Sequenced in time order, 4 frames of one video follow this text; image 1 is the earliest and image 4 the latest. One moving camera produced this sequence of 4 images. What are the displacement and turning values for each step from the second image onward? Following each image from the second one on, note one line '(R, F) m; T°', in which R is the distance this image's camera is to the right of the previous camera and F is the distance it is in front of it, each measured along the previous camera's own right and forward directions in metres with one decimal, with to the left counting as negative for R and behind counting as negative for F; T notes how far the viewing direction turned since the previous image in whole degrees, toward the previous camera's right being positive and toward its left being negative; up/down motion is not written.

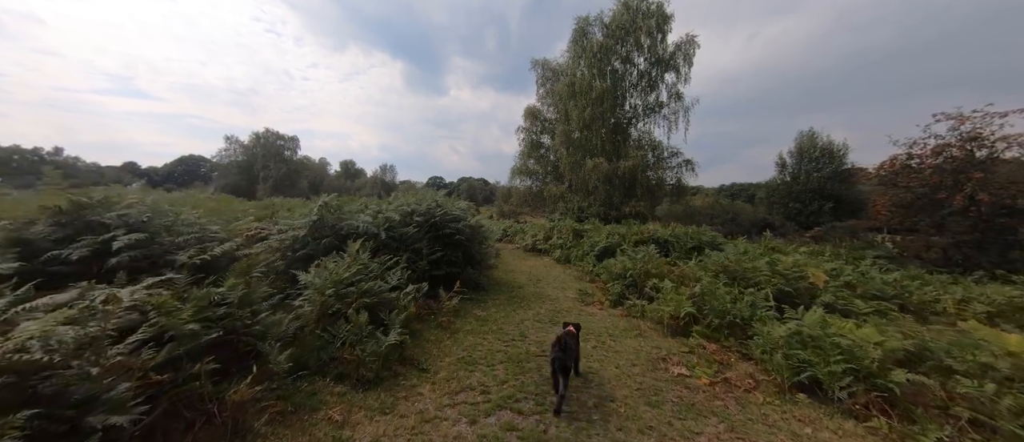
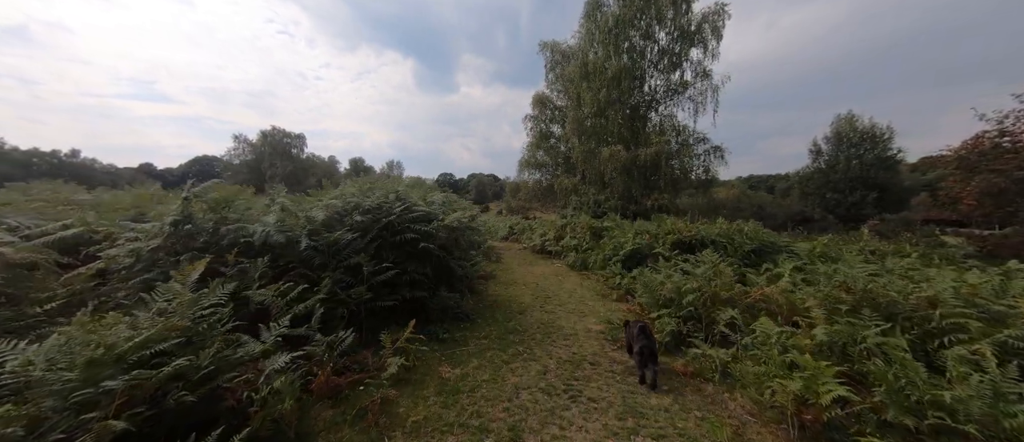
(+0.3, +2.6) m; -2°
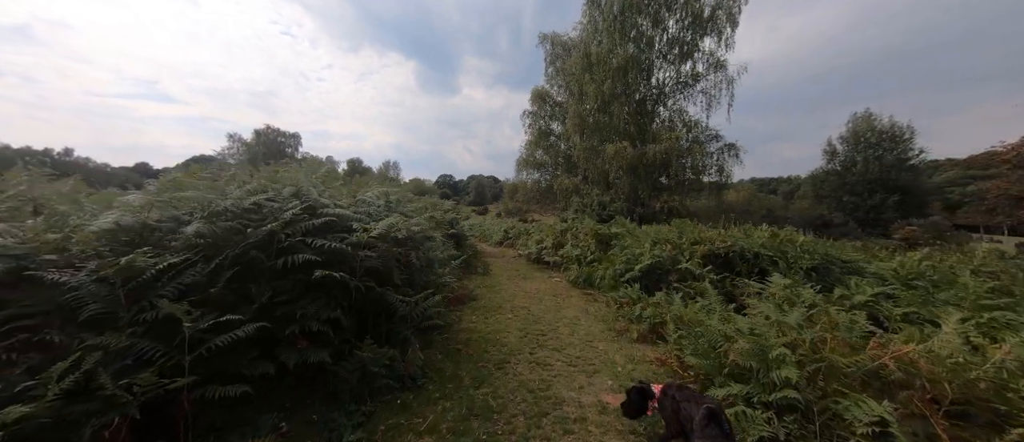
(+0.3, +2.1) m; 0°
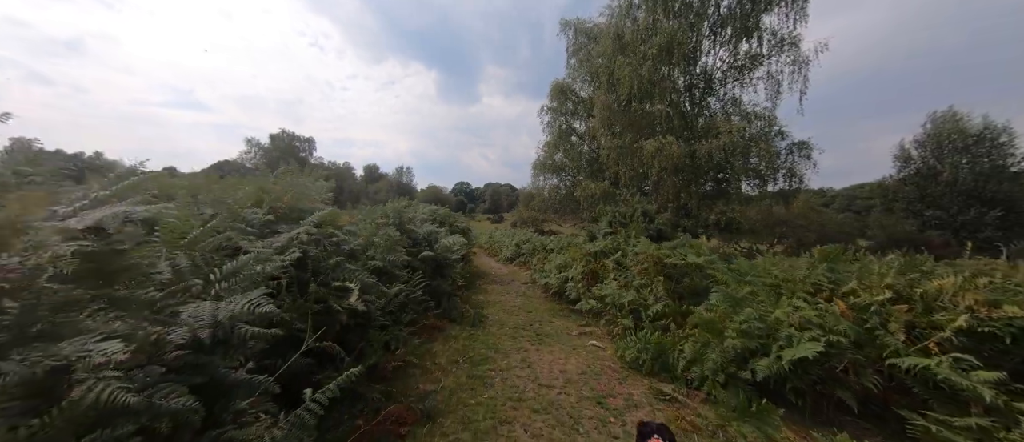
(+0.1, +4.1) m; -3°
